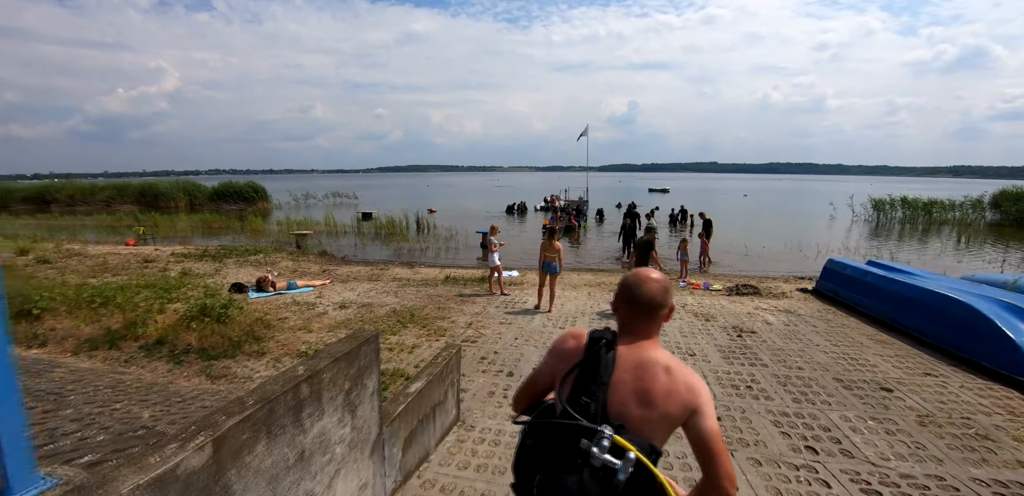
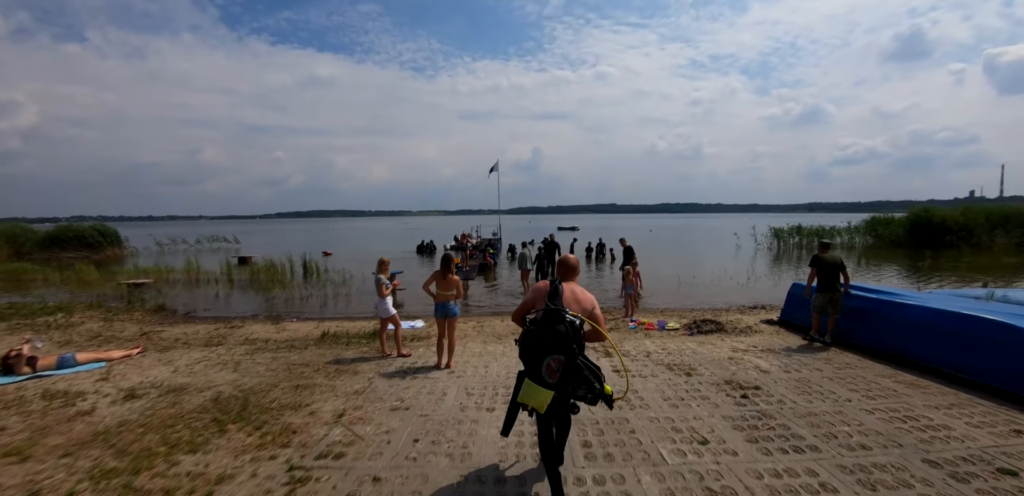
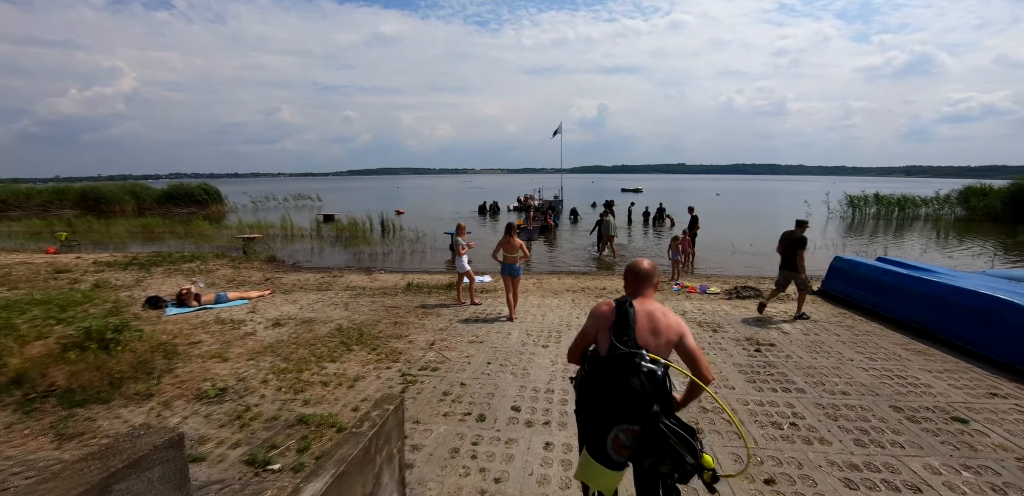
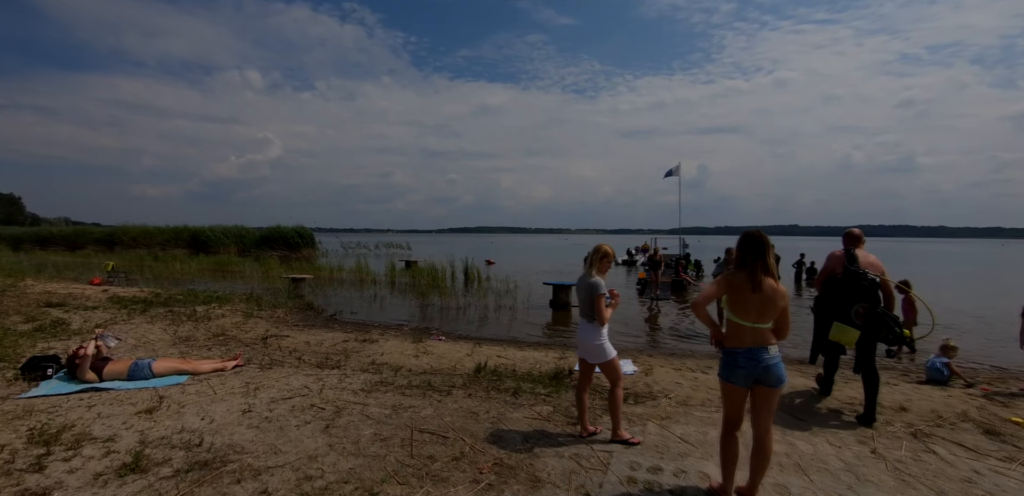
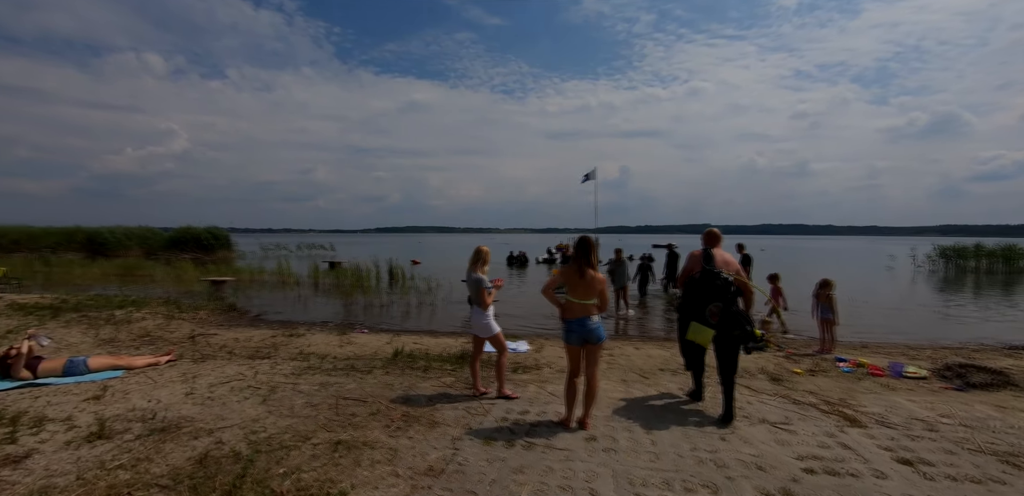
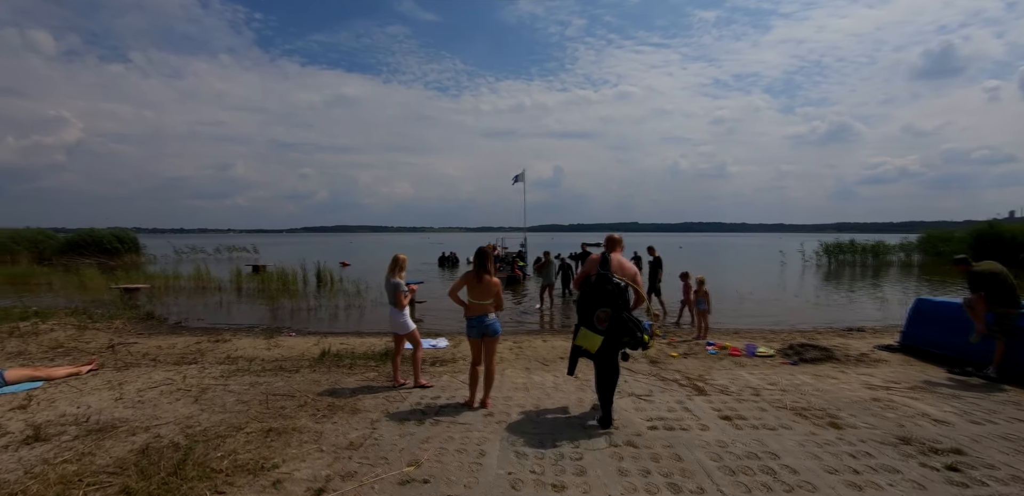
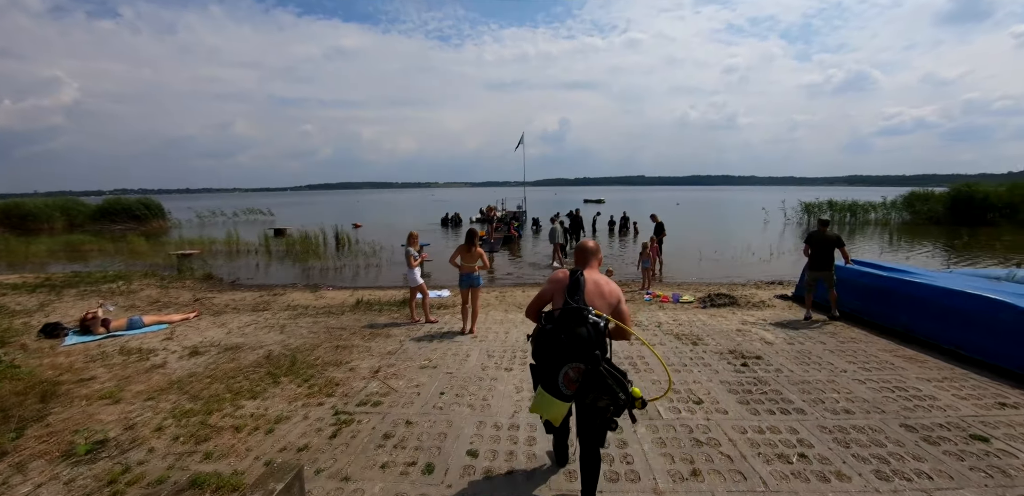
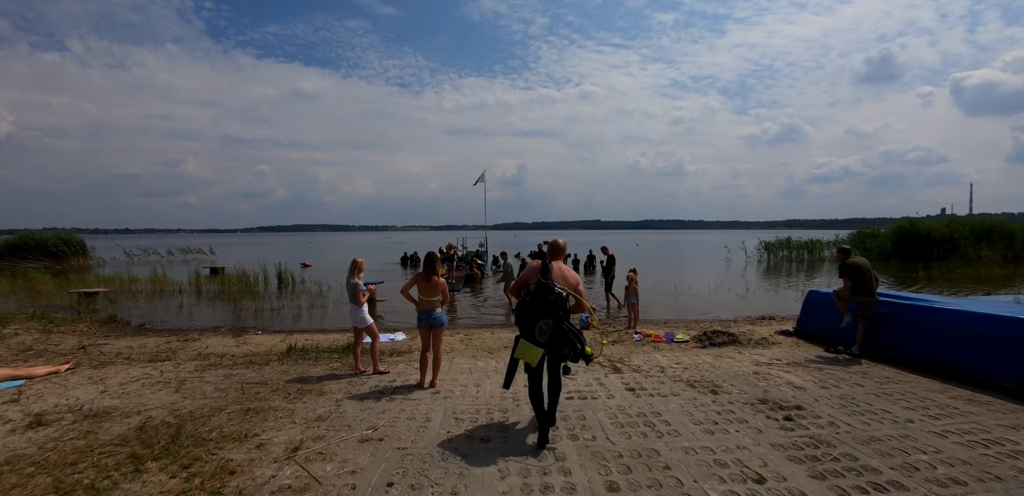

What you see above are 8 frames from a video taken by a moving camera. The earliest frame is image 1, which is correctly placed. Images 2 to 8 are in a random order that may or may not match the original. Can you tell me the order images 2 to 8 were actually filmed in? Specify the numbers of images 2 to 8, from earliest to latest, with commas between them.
3, 7, 2, 8, 6, 5, 4
